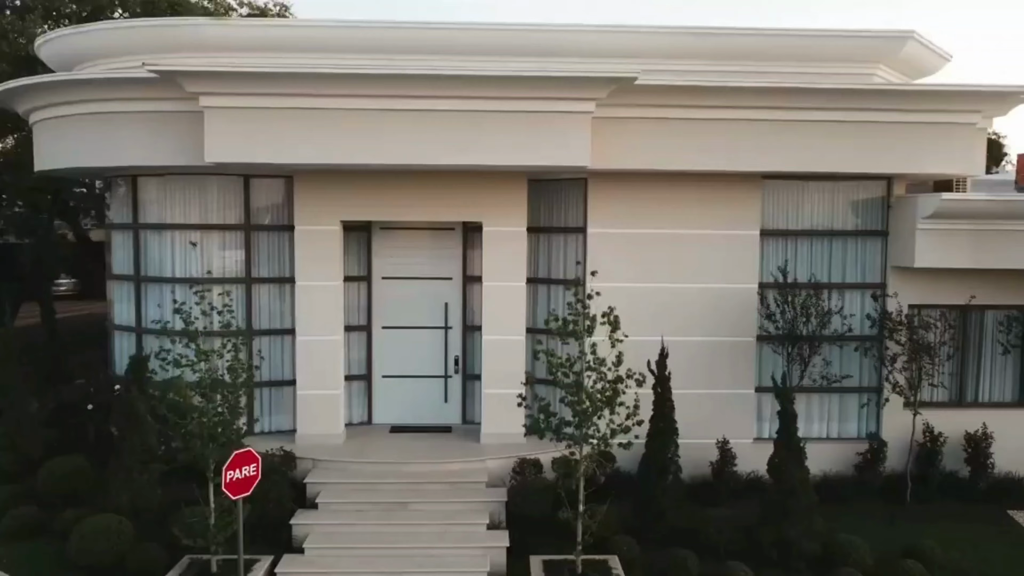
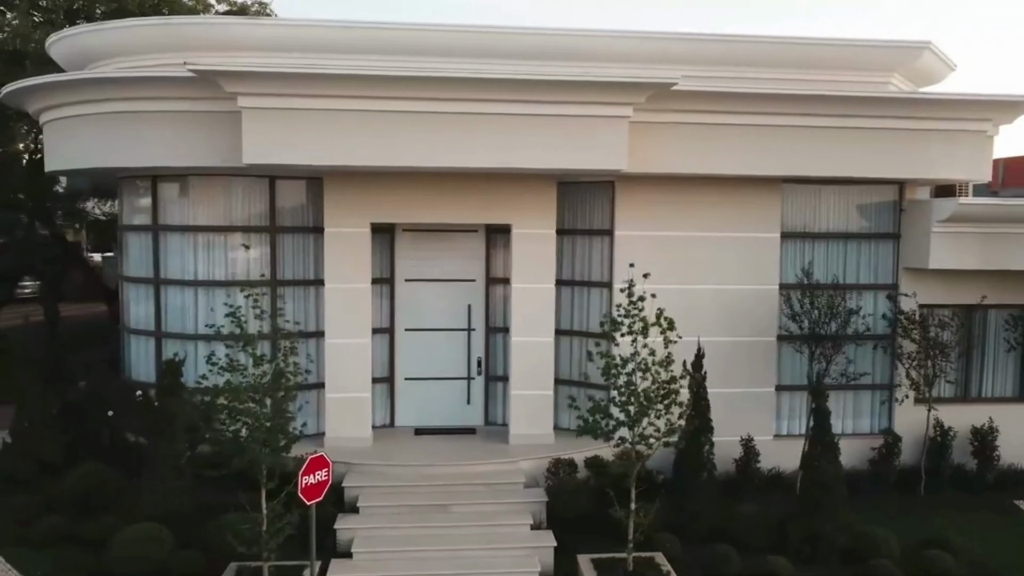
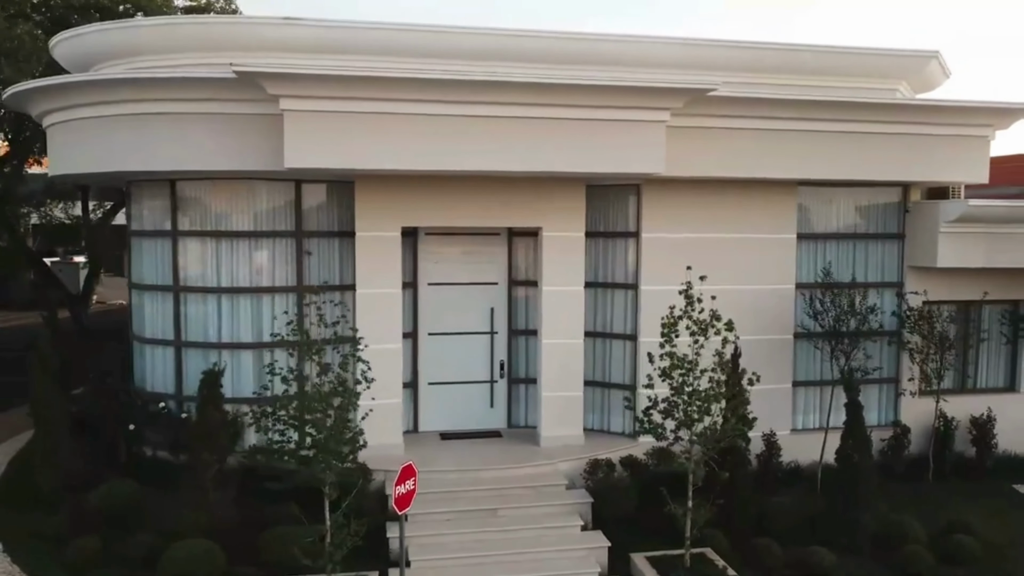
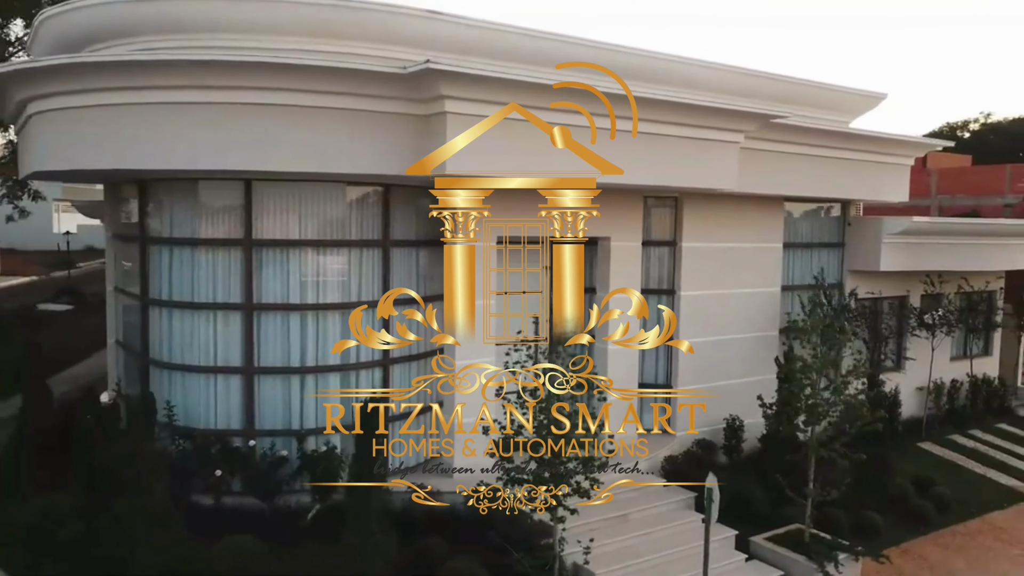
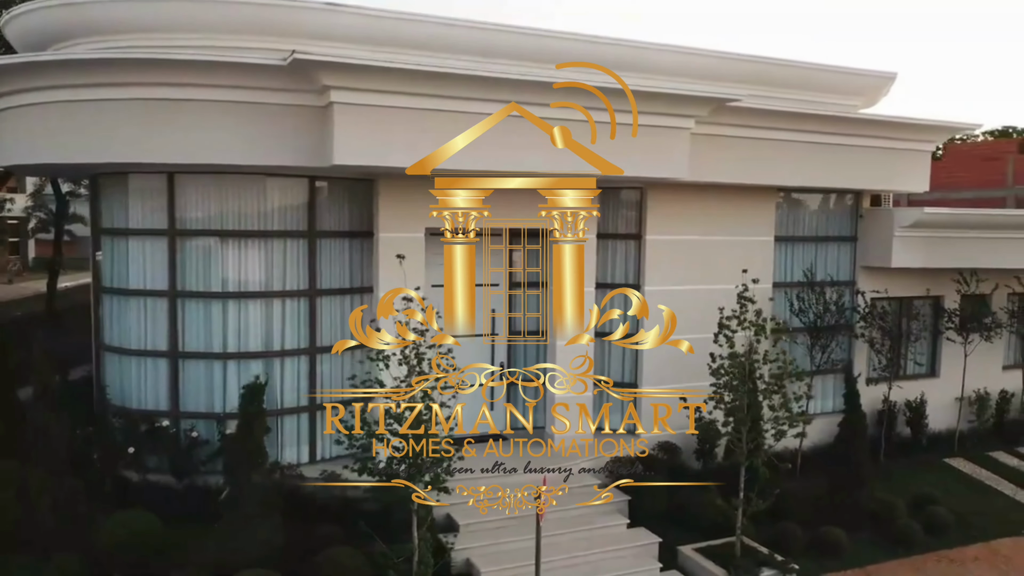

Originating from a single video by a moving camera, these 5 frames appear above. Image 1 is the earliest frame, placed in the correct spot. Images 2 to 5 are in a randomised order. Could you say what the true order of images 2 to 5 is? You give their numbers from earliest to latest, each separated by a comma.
2, 3, 5, 4
